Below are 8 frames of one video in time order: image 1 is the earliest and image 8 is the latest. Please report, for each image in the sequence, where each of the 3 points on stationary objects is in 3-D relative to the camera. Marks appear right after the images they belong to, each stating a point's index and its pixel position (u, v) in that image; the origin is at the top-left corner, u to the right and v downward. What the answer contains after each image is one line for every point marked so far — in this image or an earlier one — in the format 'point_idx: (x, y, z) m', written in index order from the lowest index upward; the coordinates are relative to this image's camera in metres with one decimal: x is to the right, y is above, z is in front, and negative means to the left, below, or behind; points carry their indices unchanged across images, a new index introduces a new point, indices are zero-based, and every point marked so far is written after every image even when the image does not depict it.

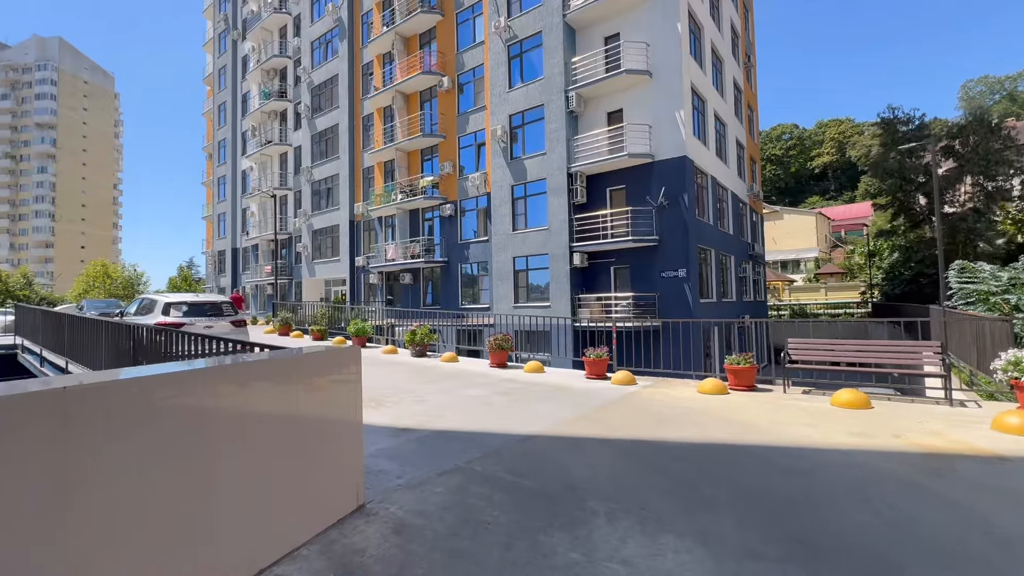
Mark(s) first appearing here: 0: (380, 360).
0: (-3.5, -1.9, +12.4) m
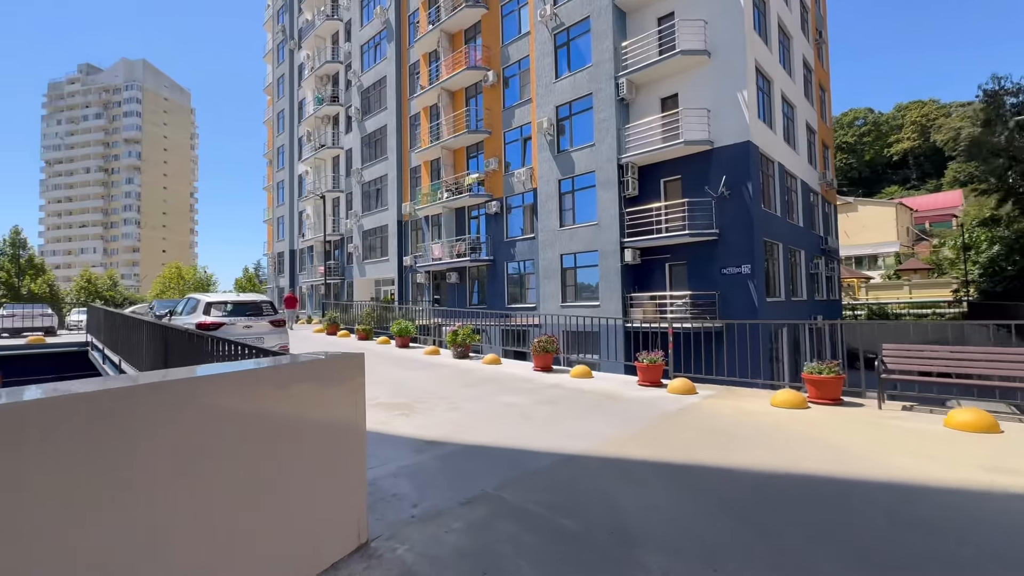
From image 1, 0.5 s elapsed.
0: (-2.4, -1.9, +12.0) m
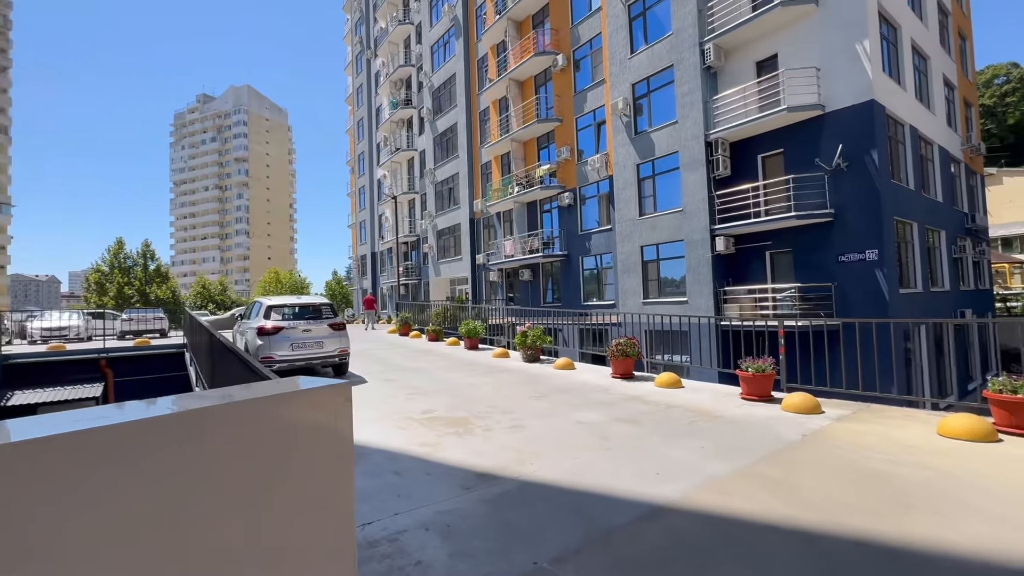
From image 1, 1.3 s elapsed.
0: (-0.6, -1.9, +11.1) m
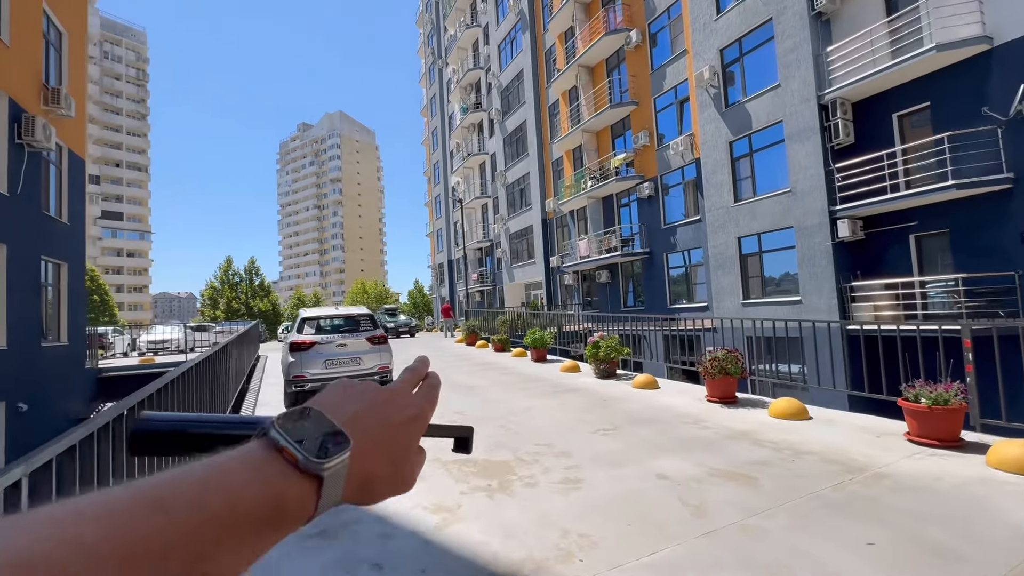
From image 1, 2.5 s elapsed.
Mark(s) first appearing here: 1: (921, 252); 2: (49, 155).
0: (+0.8, -1.9, +9.5) m
1: (+10.0, +0.9, +11.5) m
2: (-11.5, +3.3, +11.5) m
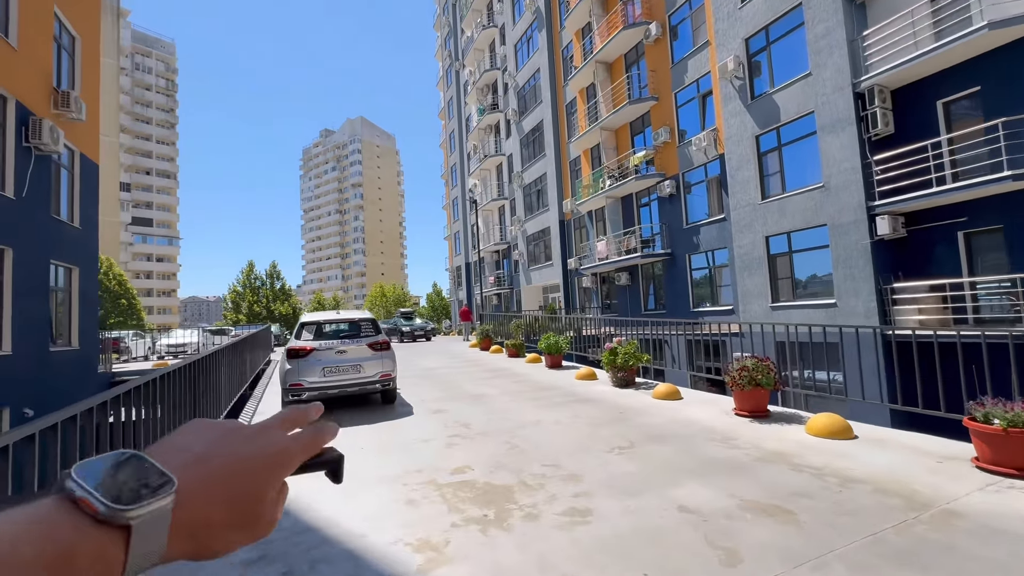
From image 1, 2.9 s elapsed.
0: (+1.0, -2.0, +8.9) m
1: (+10.3, +0.8, +10.5) m
2: (-11.2, +3.2, +11.5) m
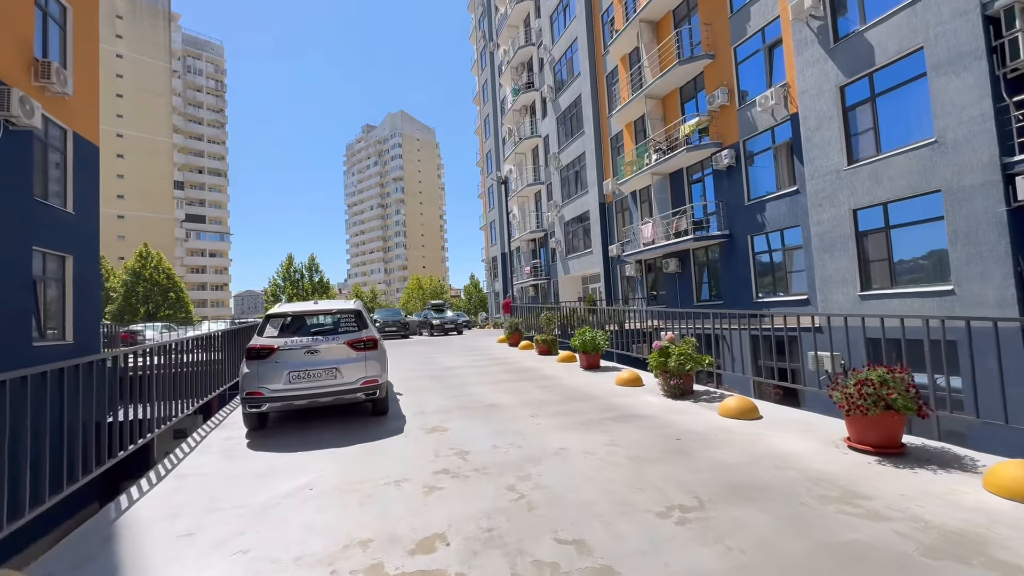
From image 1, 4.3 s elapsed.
0: (+1.3, -1.7, +7.0) m
1: (+10.7, +1.2, +7.7) m
2: (-10.6, +3.4, +10.6) m
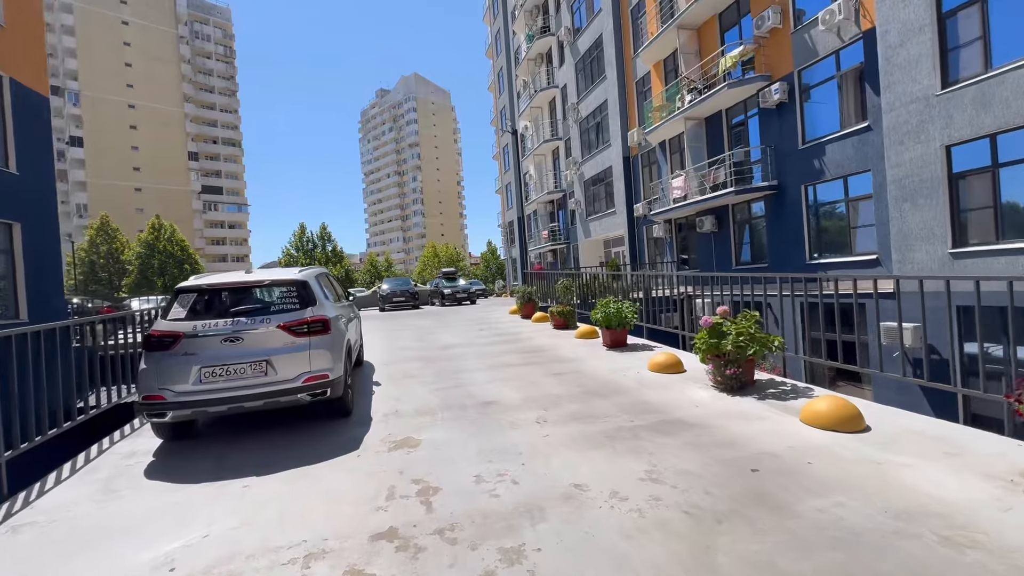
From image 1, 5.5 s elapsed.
0: (+1.4, -1.3, +5.2) m
1: (+10.7, +1.8, +5.3) m
2: (-10.5, +4.0, +9.0) m
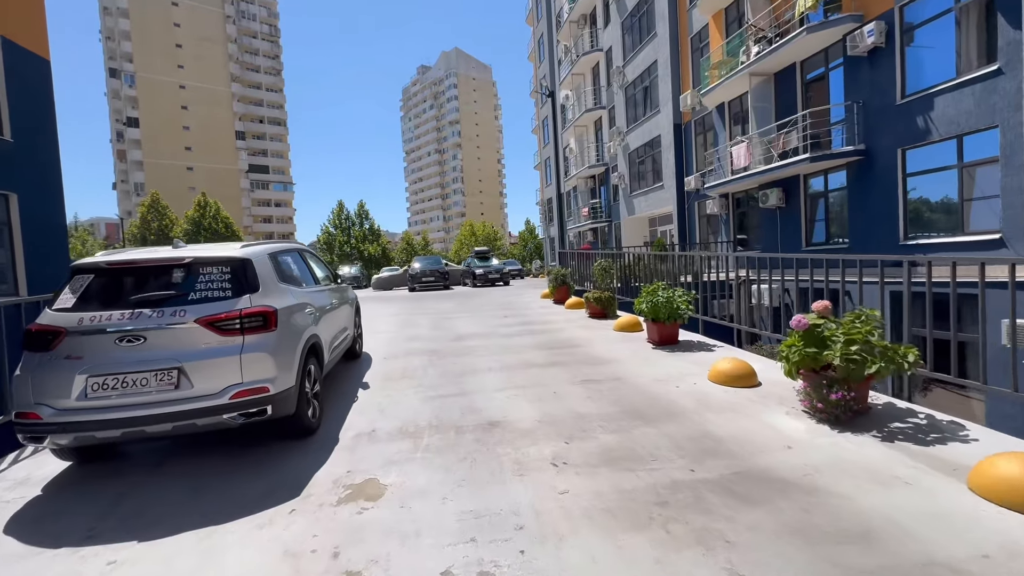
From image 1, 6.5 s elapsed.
0: (+1.4, -1.1, +3.8) m
1: (+10.8, +1.8, +2.9) m
2: (-10.0, +4.4, +8.3) m
